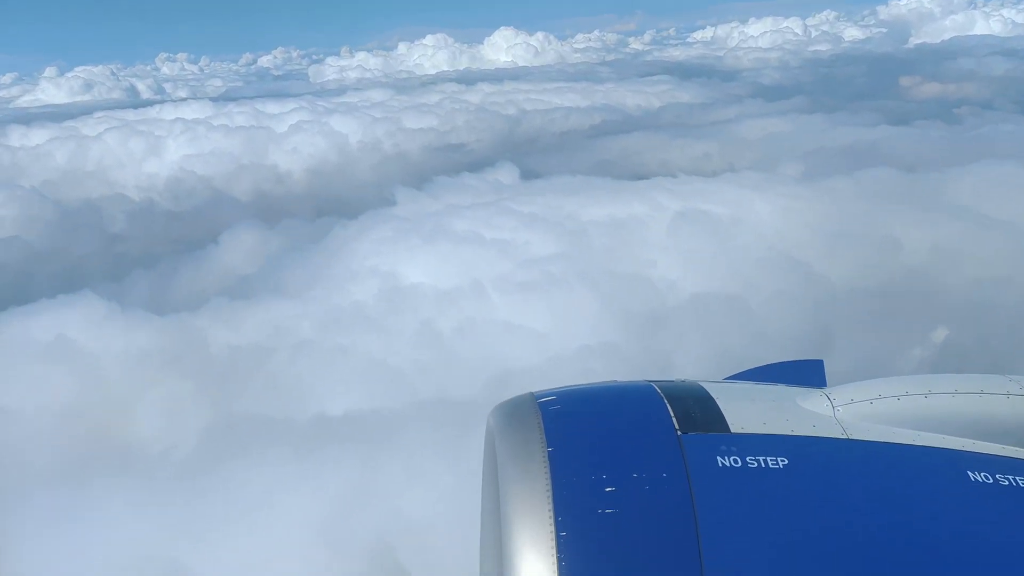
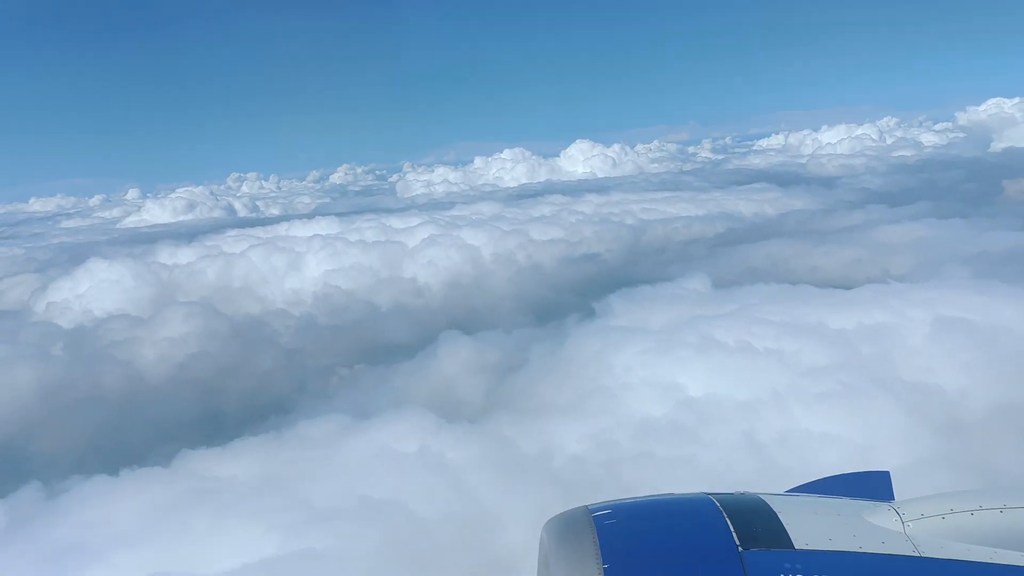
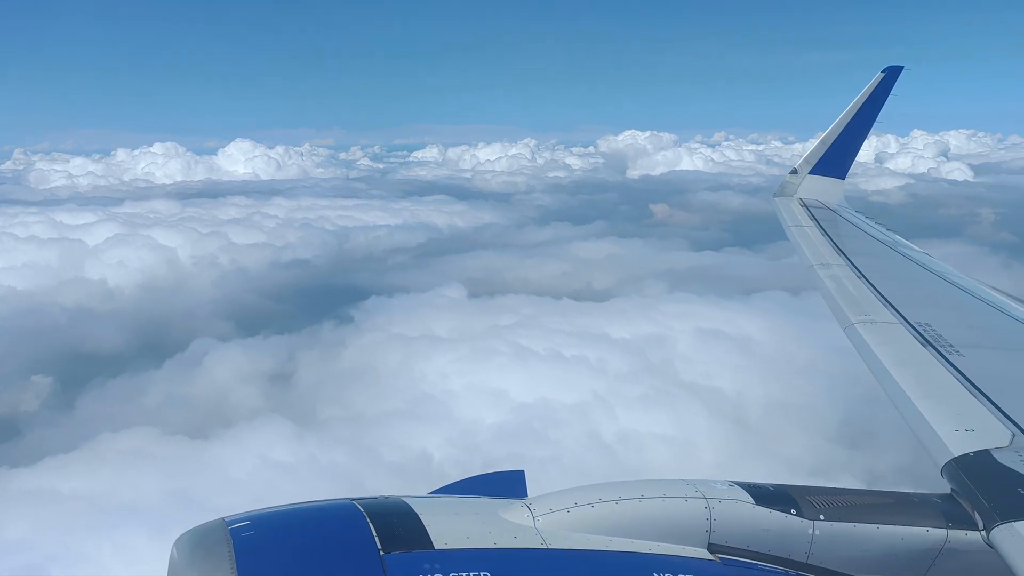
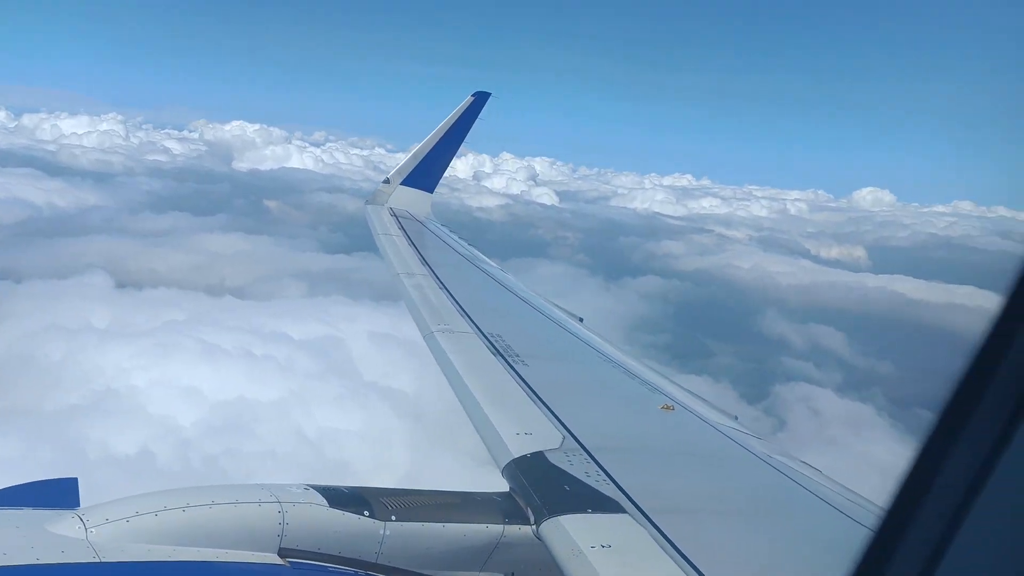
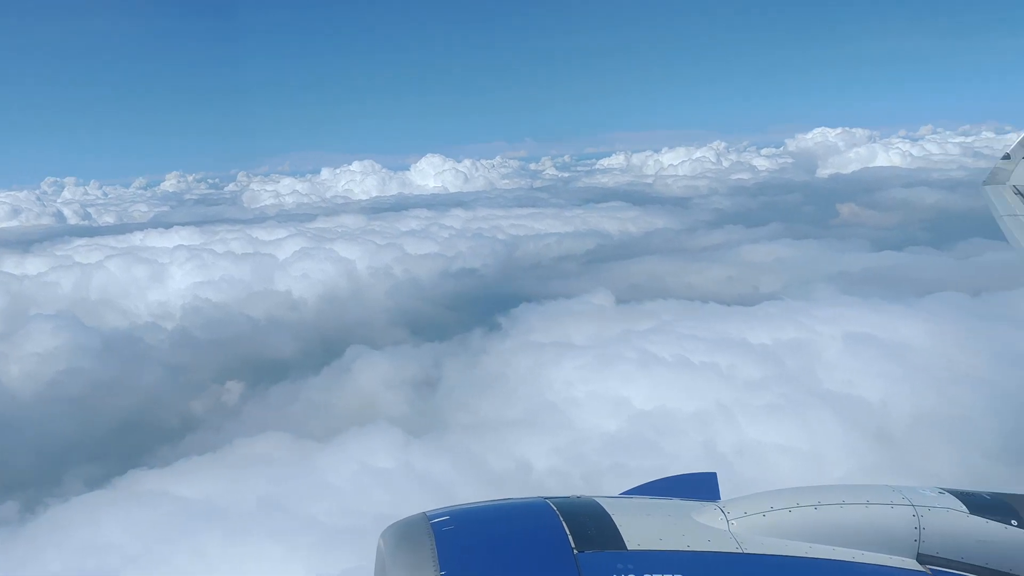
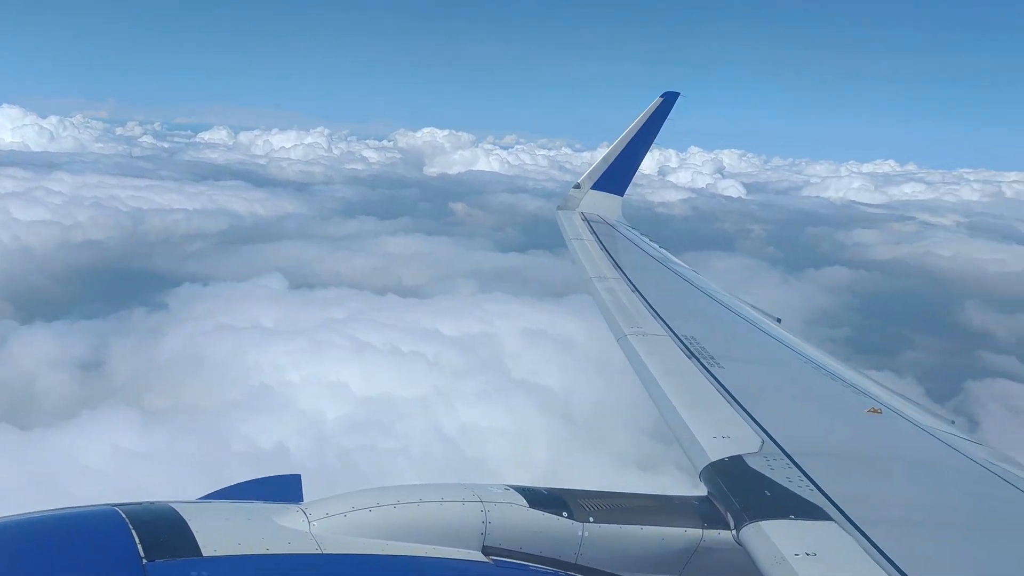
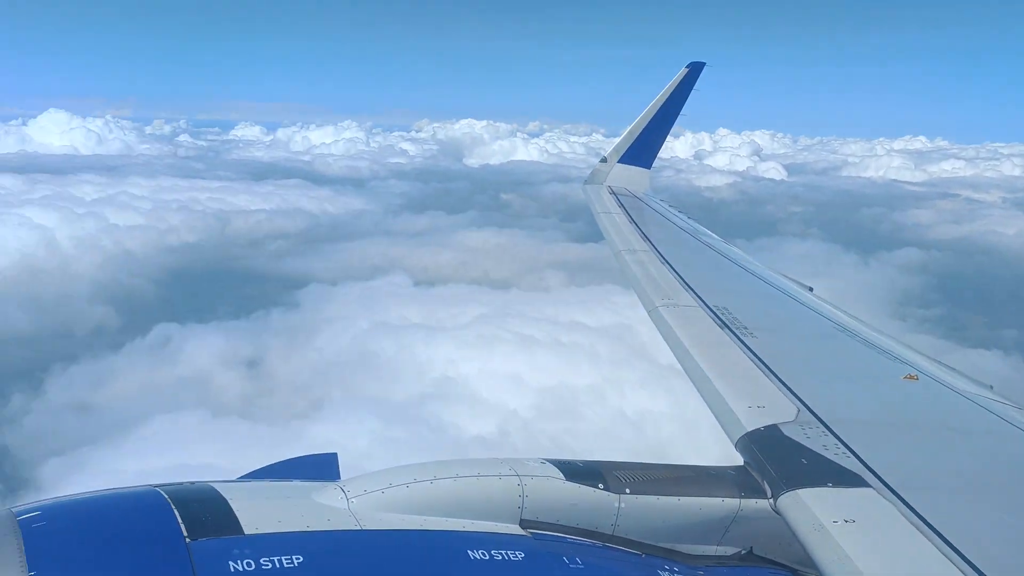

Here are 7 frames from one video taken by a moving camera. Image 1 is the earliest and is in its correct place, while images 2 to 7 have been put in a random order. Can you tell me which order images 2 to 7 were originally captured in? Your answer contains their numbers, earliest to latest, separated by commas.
2, 5, 3, 6, 4, 7
